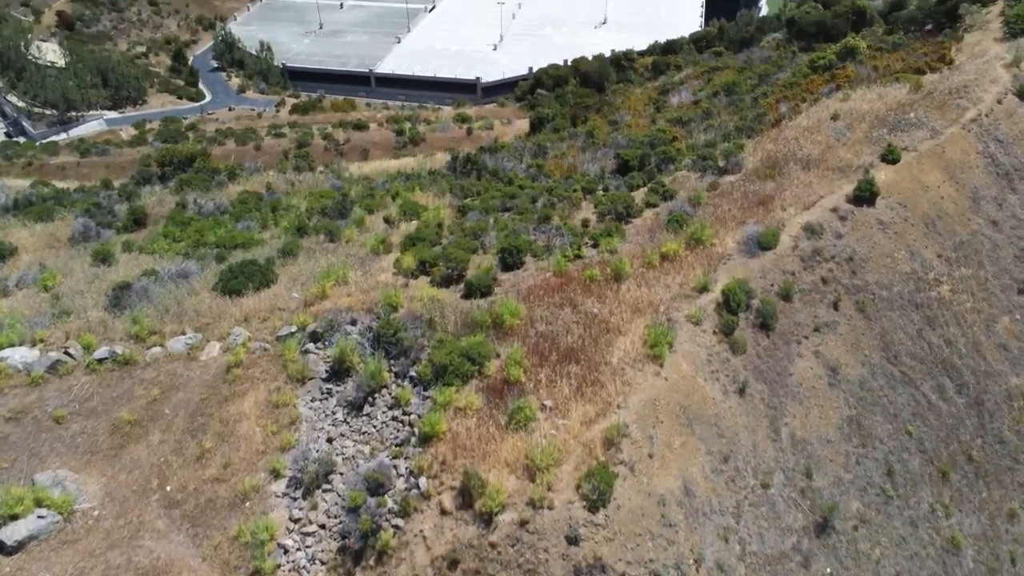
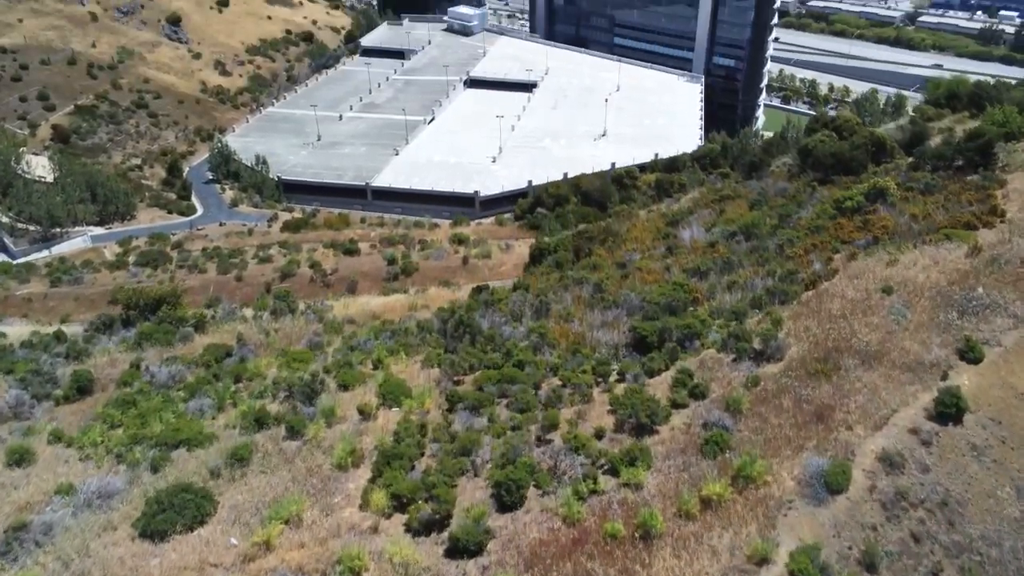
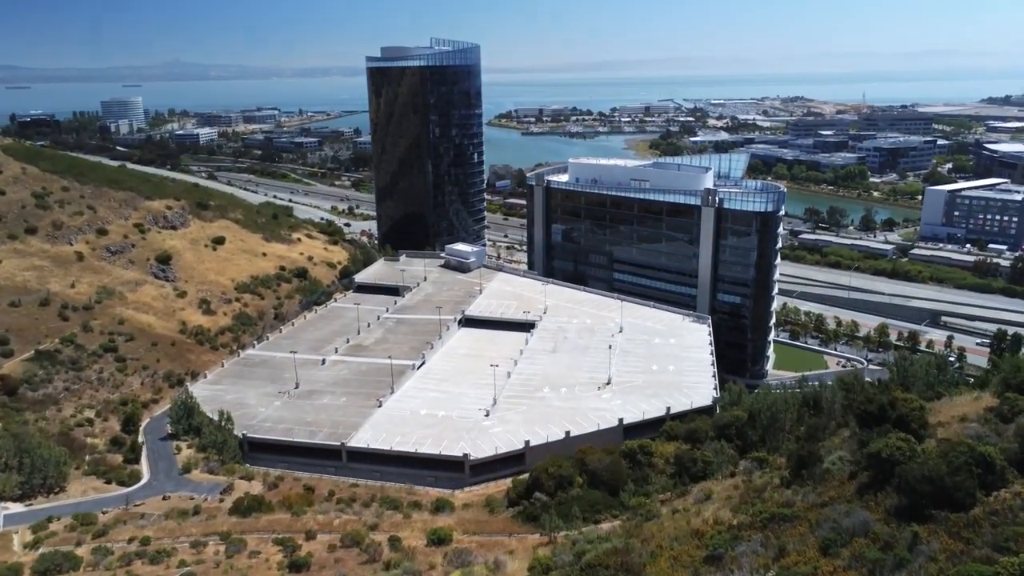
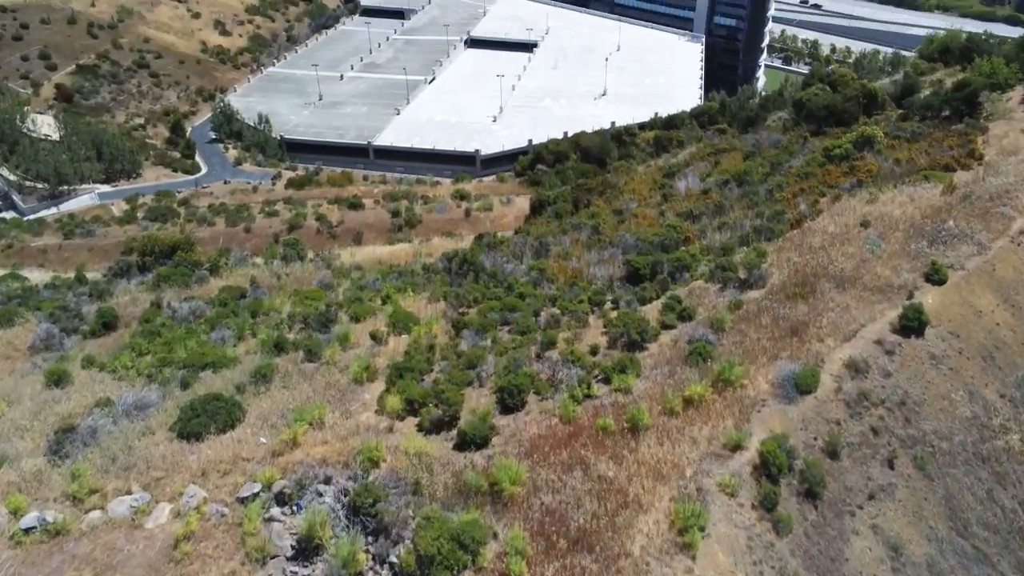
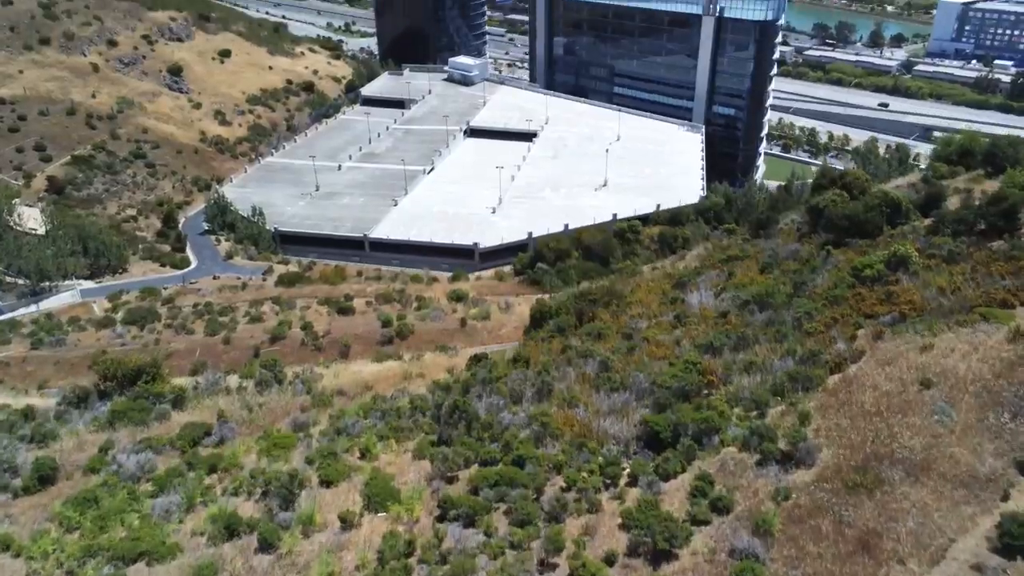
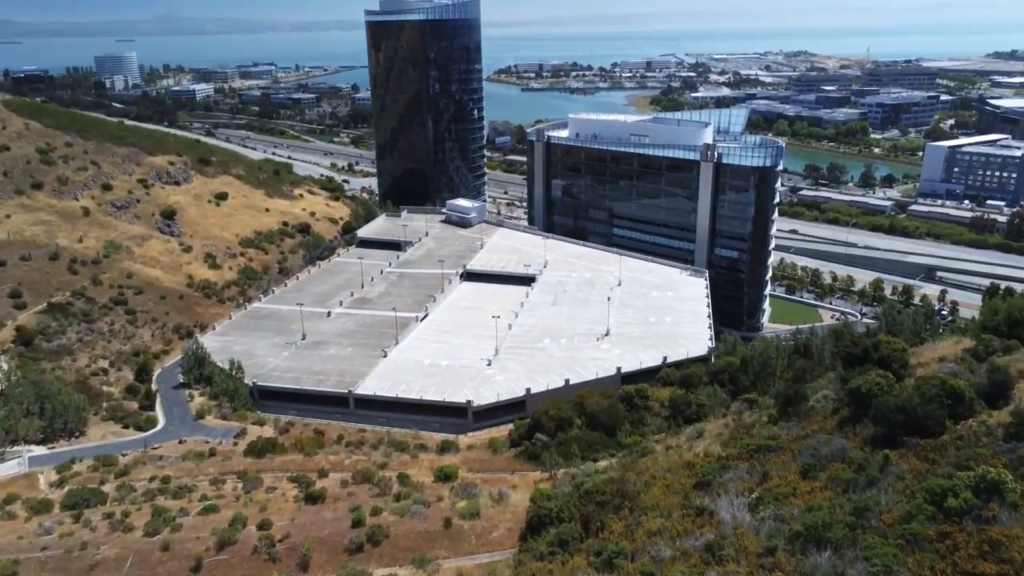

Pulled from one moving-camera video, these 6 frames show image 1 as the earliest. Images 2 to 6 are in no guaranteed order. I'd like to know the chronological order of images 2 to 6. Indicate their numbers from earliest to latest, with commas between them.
4, 2, 5, 6, 3
